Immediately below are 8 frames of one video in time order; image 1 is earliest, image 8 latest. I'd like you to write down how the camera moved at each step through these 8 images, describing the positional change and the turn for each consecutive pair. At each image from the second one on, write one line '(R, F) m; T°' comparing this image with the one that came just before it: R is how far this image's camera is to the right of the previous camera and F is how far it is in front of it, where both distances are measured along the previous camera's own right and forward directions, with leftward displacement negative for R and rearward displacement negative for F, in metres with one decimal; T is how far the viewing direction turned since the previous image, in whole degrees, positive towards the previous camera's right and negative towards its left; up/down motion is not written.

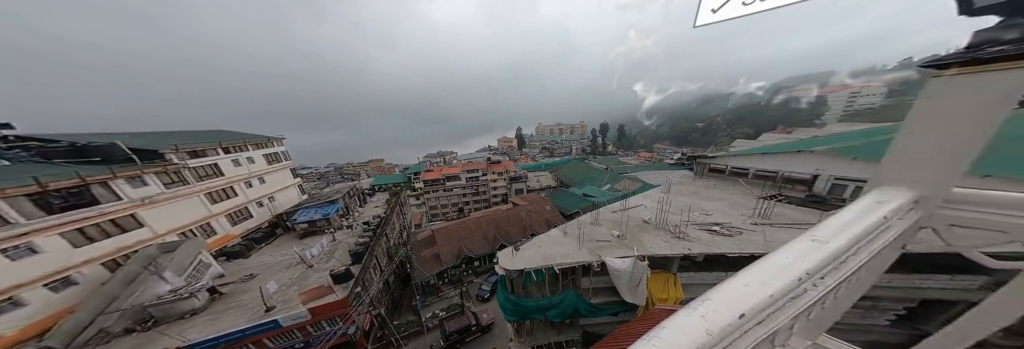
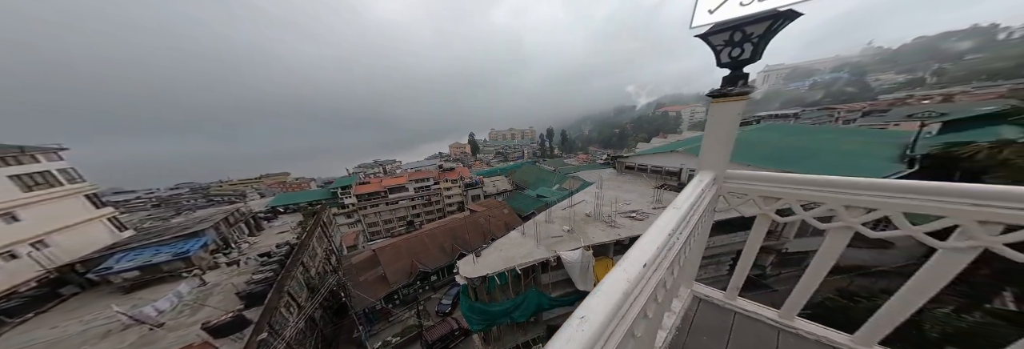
(+0.3, 0.0) m; +12°
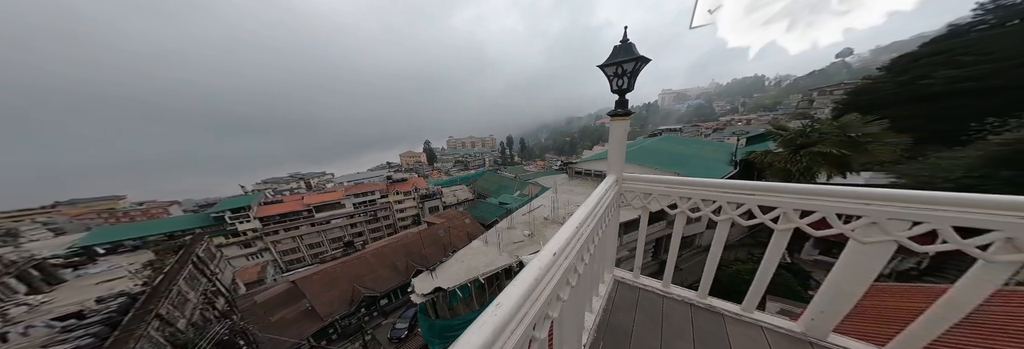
(+0.5, 0.0) m; +11°
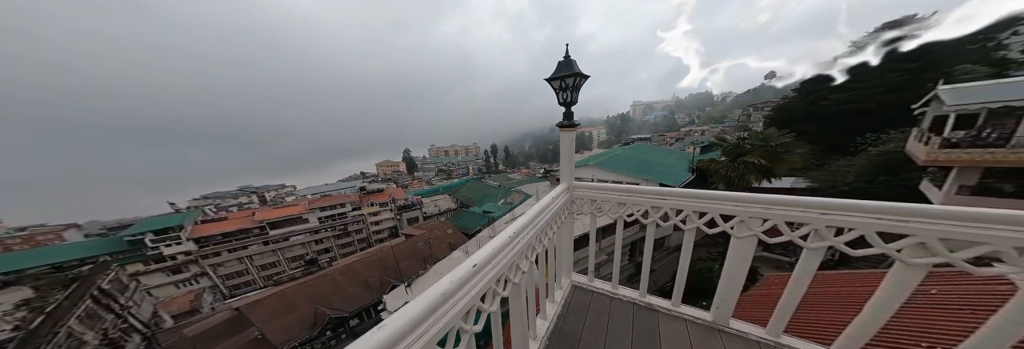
(+0.3, 0.0) m; +5°
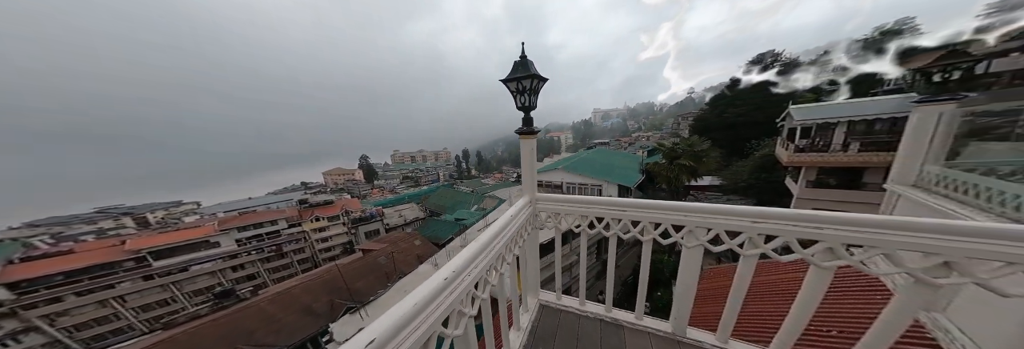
(+0.1, +0.2) m; +10°
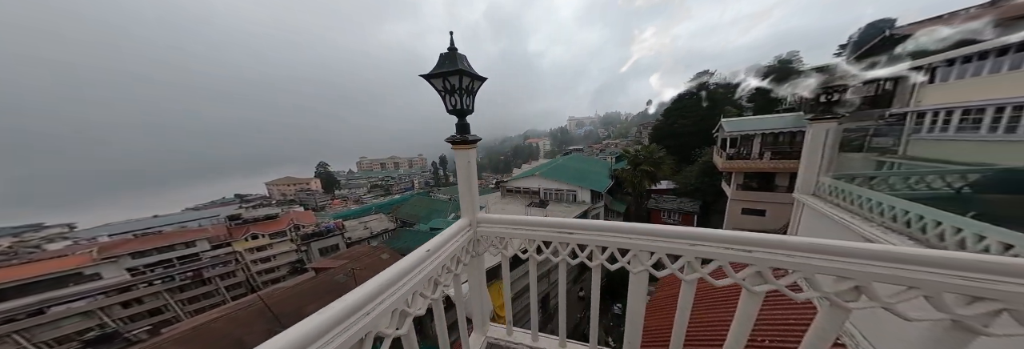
(+0.3, +0.2) m; +8°
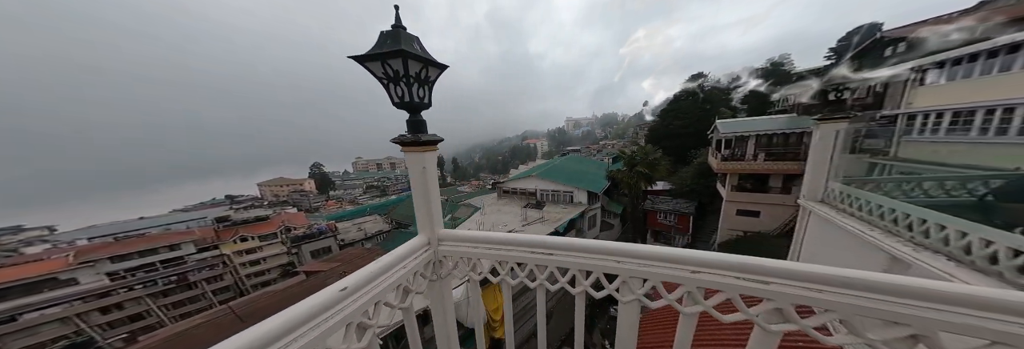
(+0.2, +0.3) m; +1°
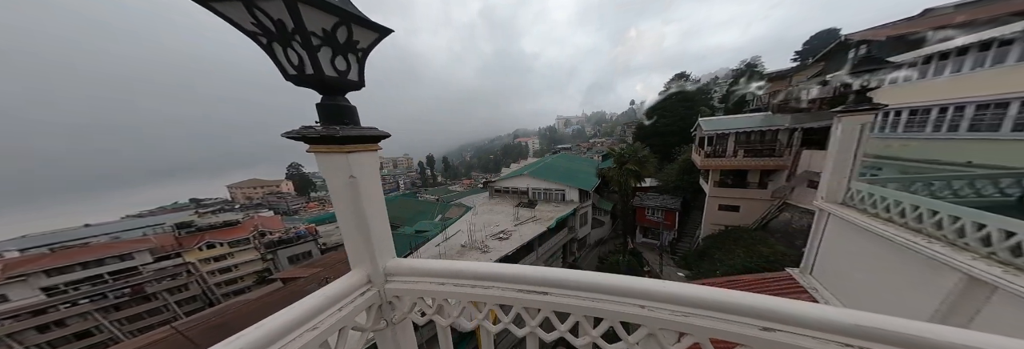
(-0.5, +0.4) m; +3°
